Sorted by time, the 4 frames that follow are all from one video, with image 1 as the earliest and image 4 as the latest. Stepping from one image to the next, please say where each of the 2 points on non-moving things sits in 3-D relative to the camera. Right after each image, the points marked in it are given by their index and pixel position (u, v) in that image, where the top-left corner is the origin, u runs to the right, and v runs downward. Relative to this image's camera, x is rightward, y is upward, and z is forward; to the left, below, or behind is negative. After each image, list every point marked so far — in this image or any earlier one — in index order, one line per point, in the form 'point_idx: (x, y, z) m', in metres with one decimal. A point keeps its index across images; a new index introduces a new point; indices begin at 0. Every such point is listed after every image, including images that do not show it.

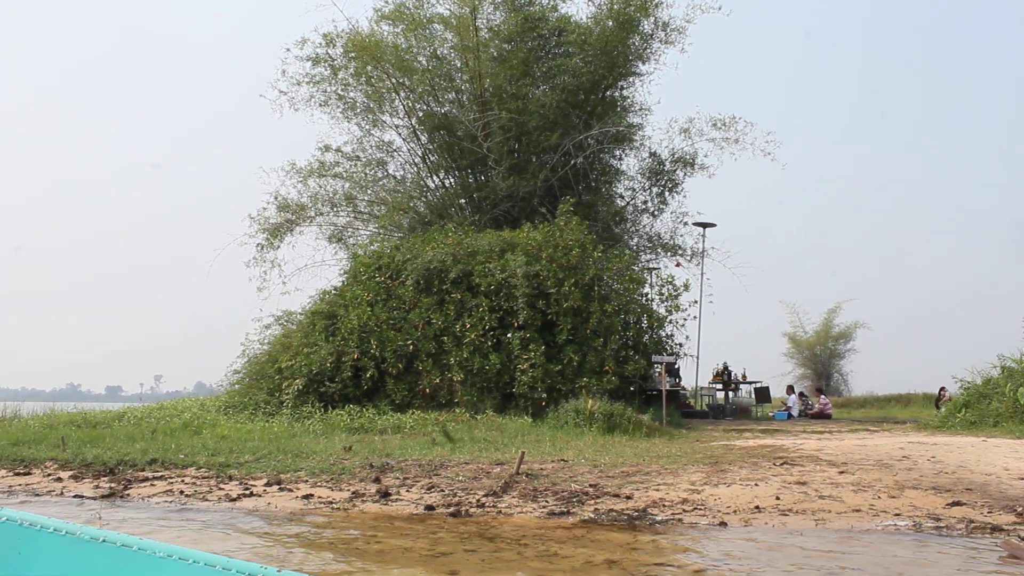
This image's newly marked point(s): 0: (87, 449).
0: (-4.1, -1.5, +8.8) m
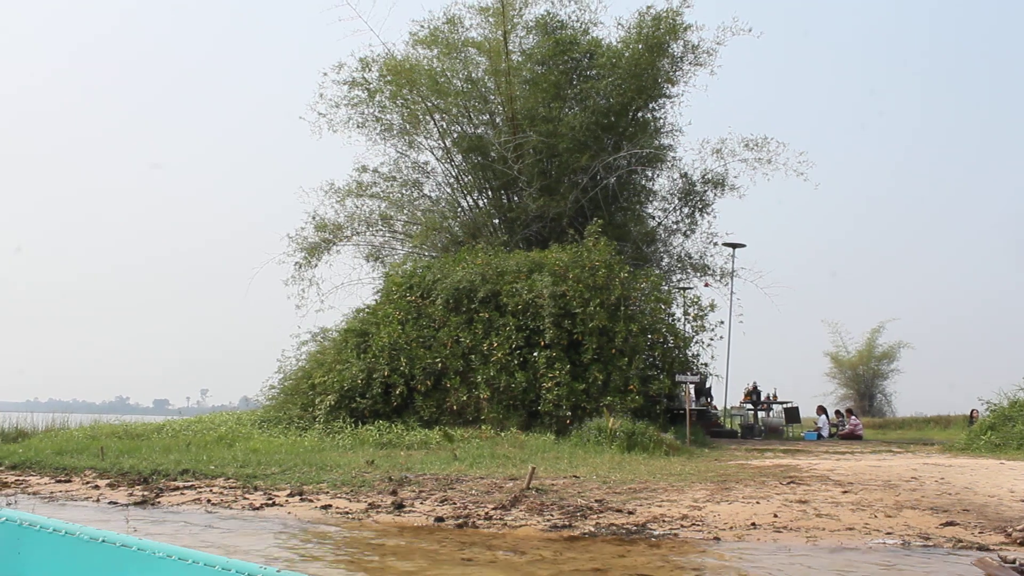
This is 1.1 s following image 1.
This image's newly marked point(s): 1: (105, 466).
0: (-3.9, -1.7, +9.3) m
1: (-3.9, -1.7, +8.8) m
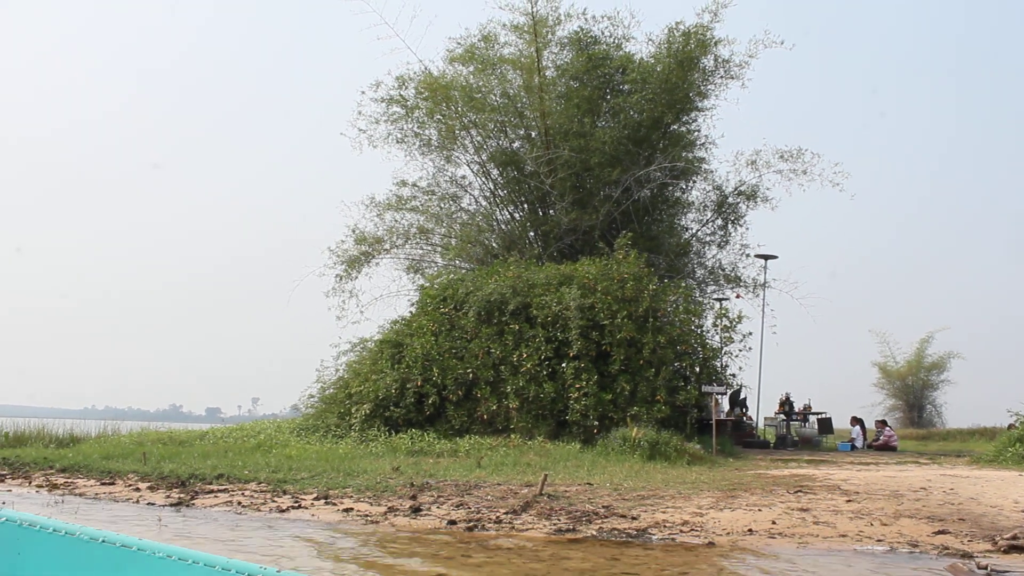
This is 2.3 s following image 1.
0: (-3.7, -1.9, +9.8) m
1: (-3.7, -1.9, +9.4) m
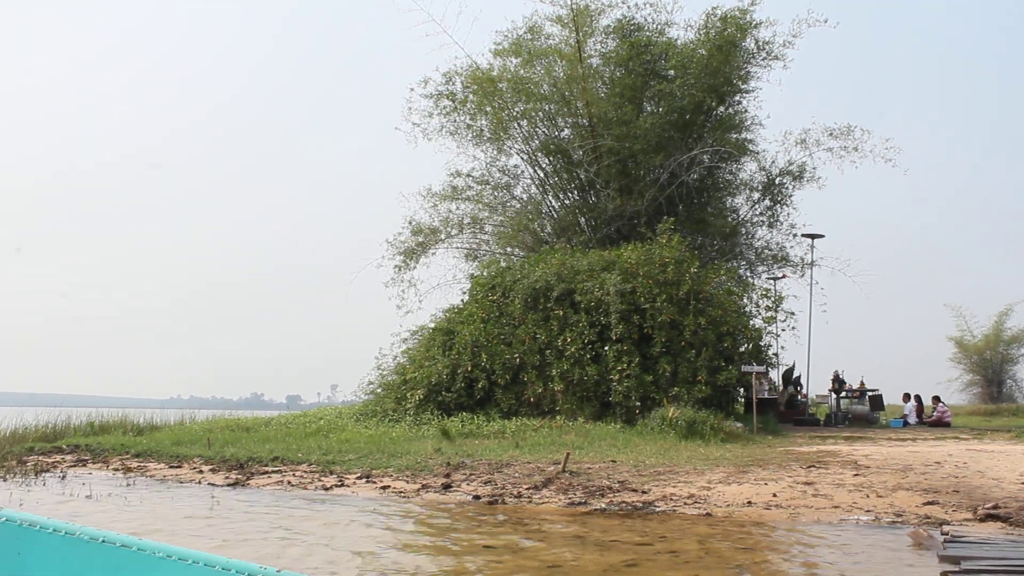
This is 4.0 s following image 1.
0: (-3.3, -1.9, +10.7) m
1: (-3.4, -1.9, +10.3) m
